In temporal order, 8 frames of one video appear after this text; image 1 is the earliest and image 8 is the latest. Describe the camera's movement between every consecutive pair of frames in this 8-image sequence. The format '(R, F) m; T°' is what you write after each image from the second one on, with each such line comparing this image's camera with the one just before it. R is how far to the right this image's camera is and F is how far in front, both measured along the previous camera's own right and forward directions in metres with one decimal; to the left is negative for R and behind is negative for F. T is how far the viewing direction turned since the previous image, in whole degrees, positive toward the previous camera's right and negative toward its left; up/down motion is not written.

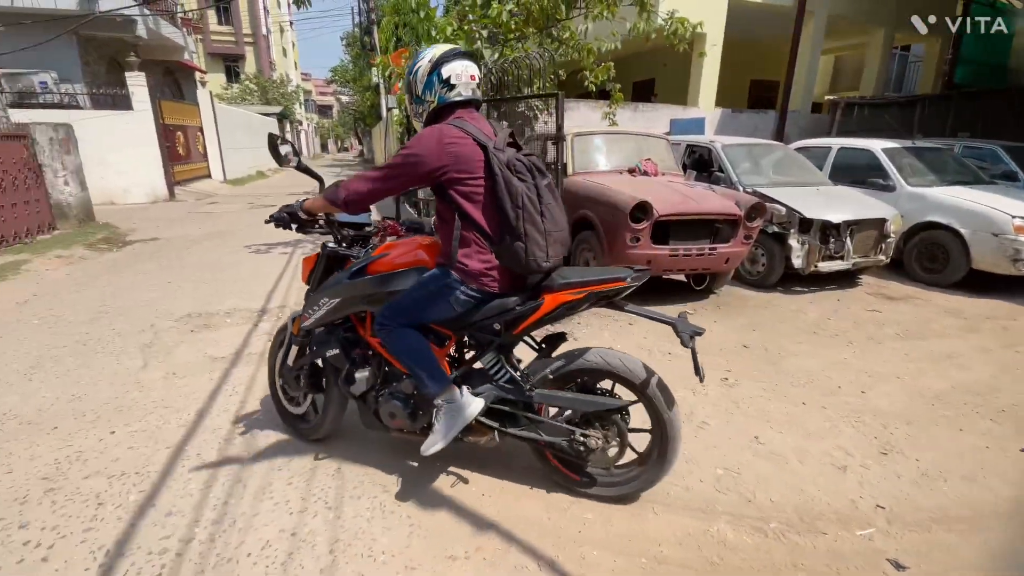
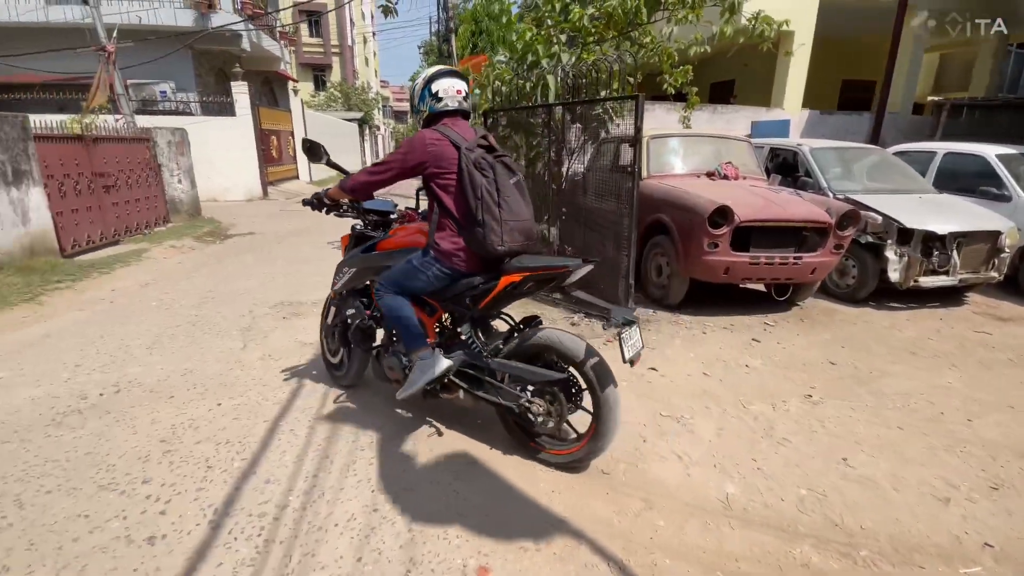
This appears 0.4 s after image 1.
(-0.1, 0.0) m; -7°
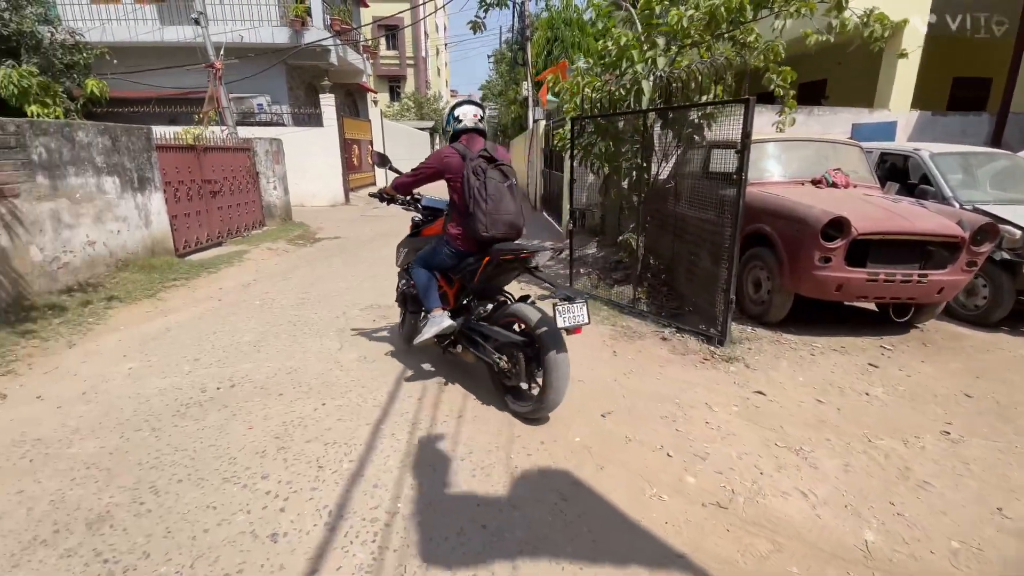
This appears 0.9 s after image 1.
(-0.3, +0.1) m; -7°
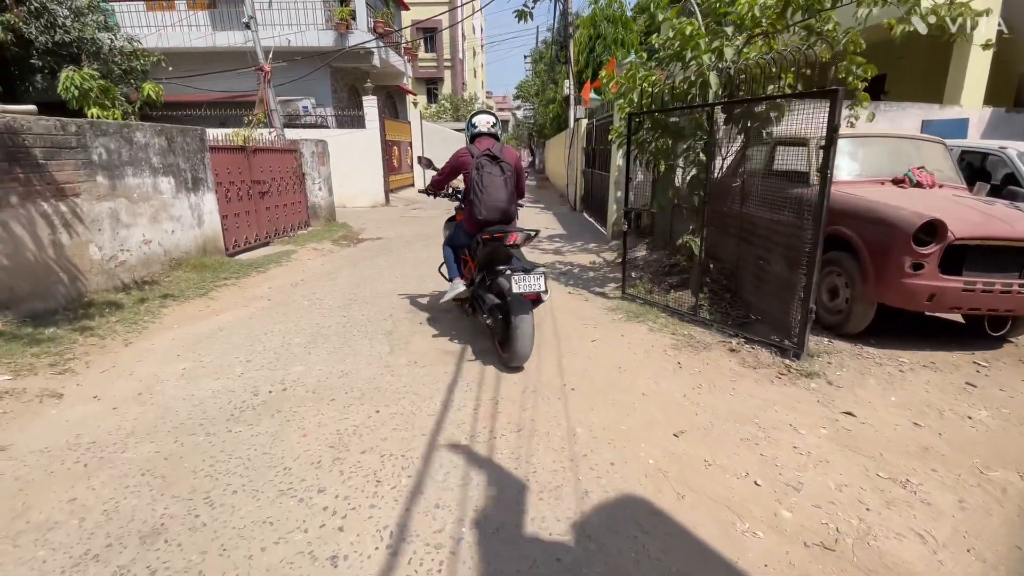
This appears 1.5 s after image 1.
(-0.2, +0.2) m; -4°
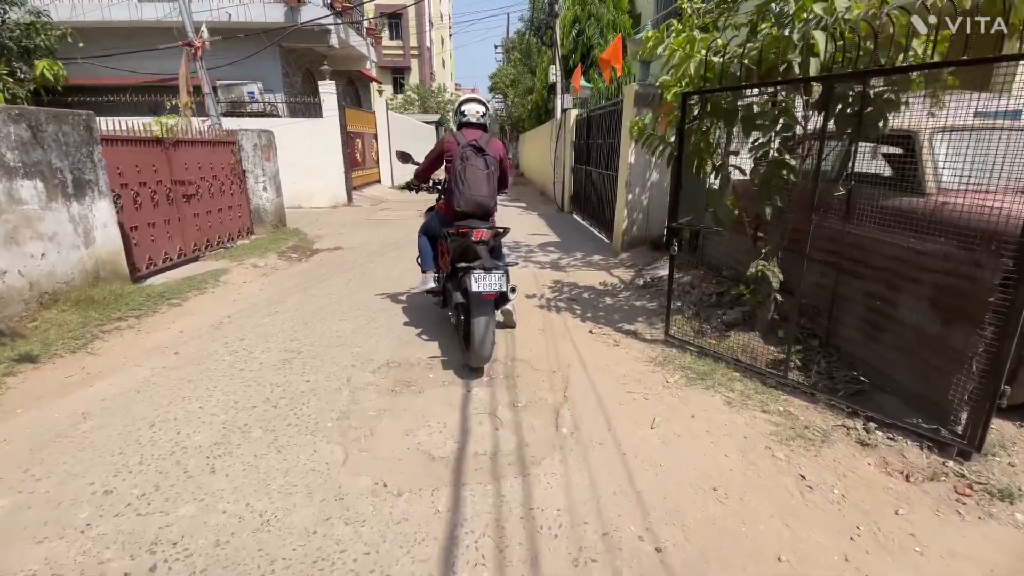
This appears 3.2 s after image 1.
(-0.3, +1.5) m; +4°
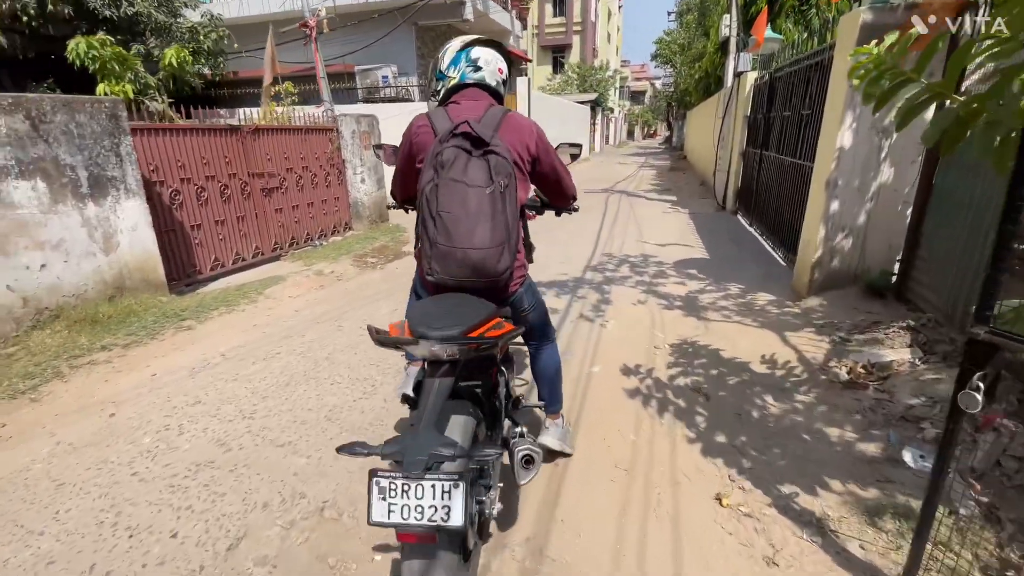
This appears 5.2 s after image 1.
(+0.4, +2.0) m; -18°
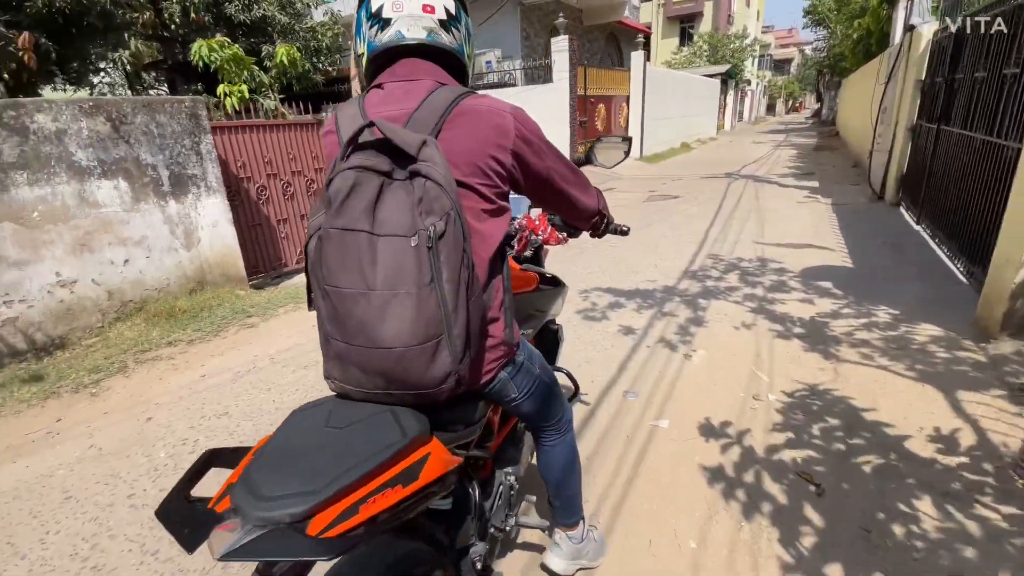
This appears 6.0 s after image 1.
(+0.4, +0.7) m; -14°
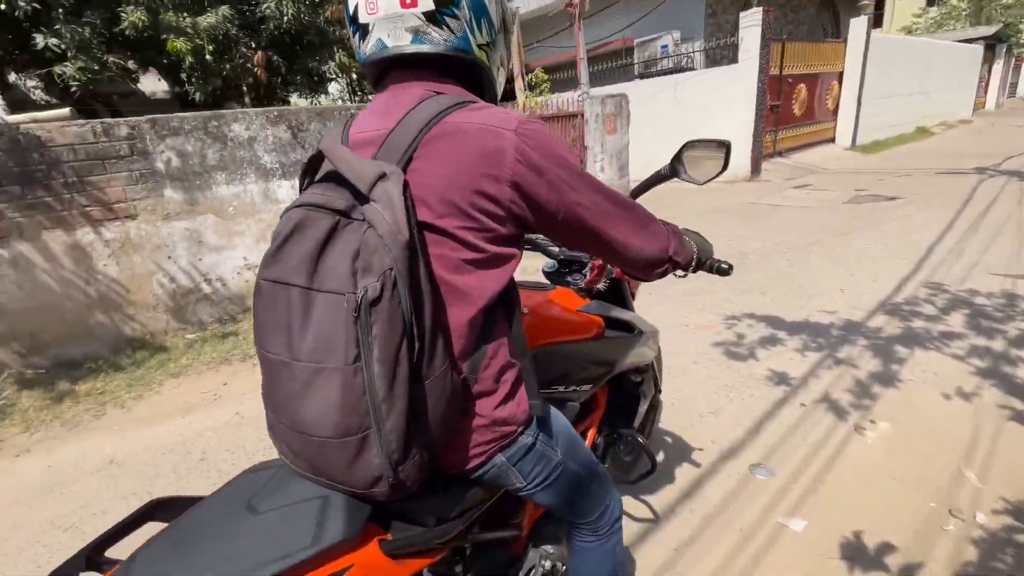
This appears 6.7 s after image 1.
(+0.3, +0.4) m; -20°
